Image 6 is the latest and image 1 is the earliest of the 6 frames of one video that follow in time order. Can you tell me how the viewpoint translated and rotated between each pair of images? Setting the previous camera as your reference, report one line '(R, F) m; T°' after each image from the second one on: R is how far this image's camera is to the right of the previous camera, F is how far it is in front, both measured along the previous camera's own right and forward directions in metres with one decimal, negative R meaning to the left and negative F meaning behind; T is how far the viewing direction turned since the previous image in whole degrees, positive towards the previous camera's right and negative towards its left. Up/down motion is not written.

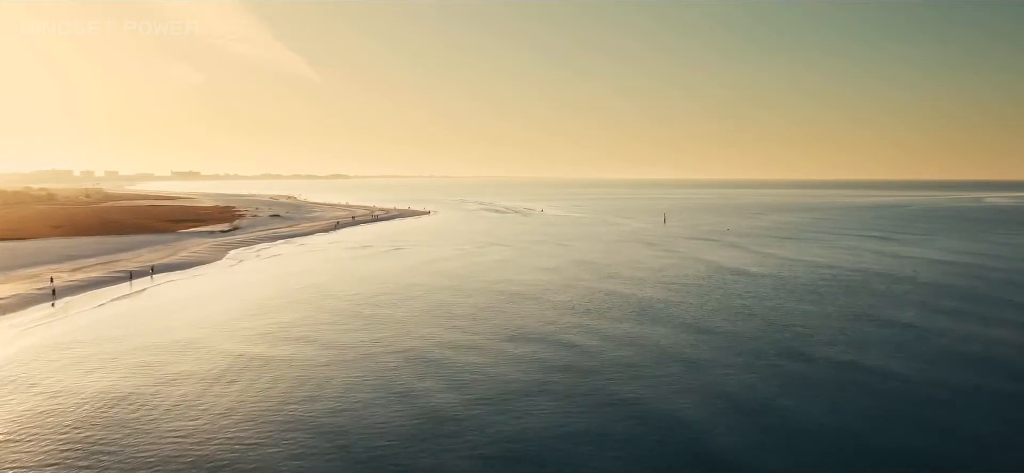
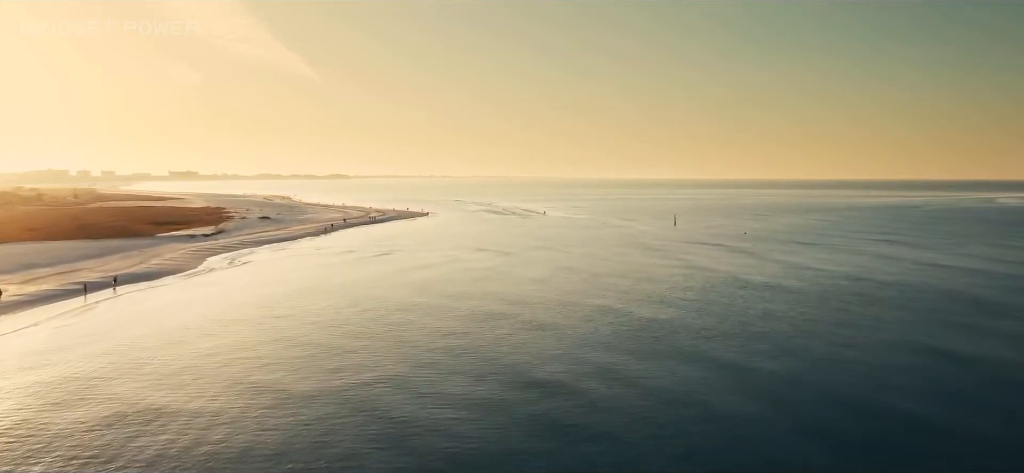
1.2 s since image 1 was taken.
(-0.2, +4.1) m; 0°
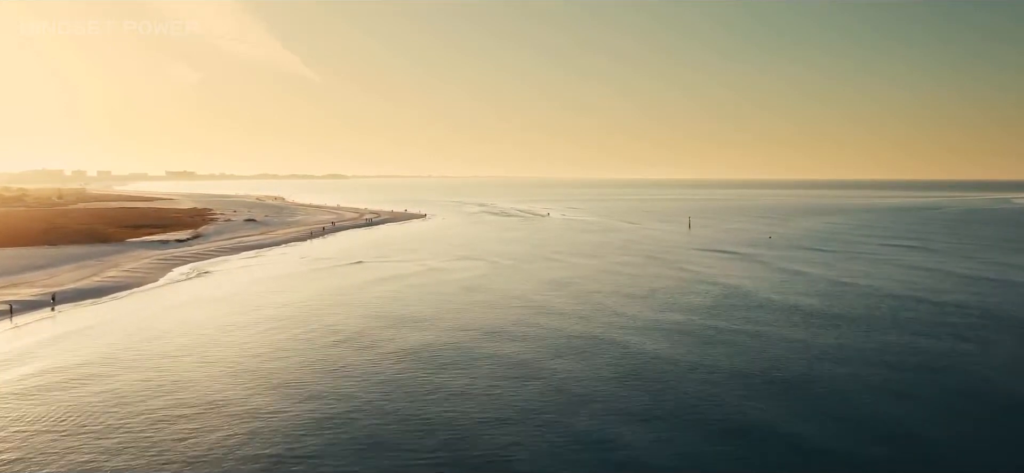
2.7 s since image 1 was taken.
(-0.5, +5.6) m; 0°
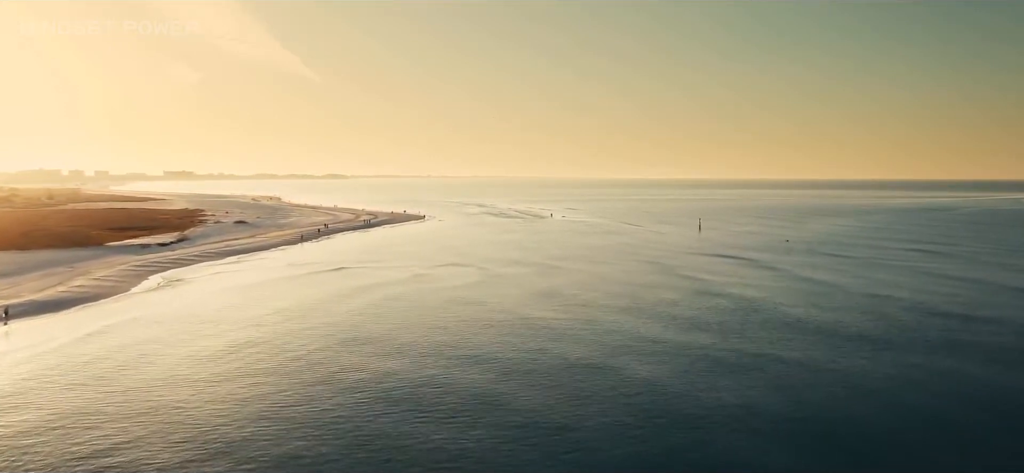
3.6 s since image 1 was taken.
(-0.4, +3.4) m; 0°
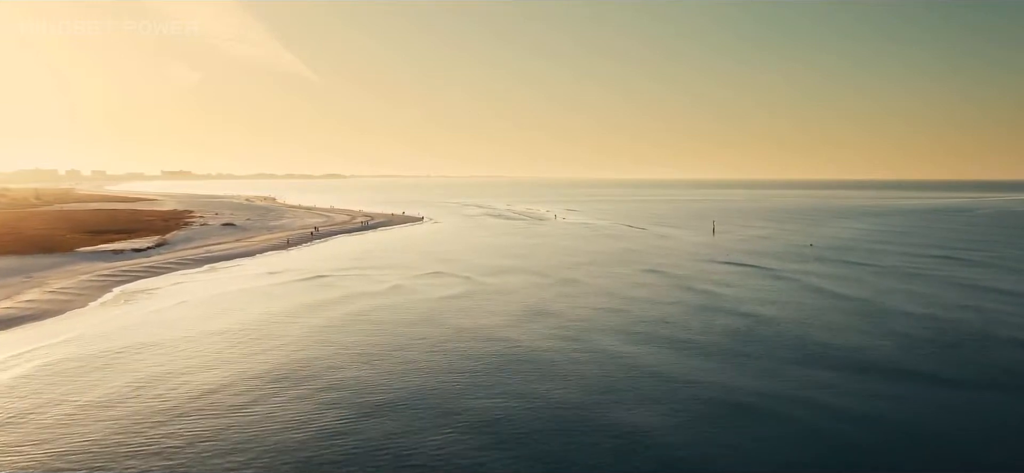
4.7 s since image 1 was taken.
(-0.5, +4.2) m; 0°
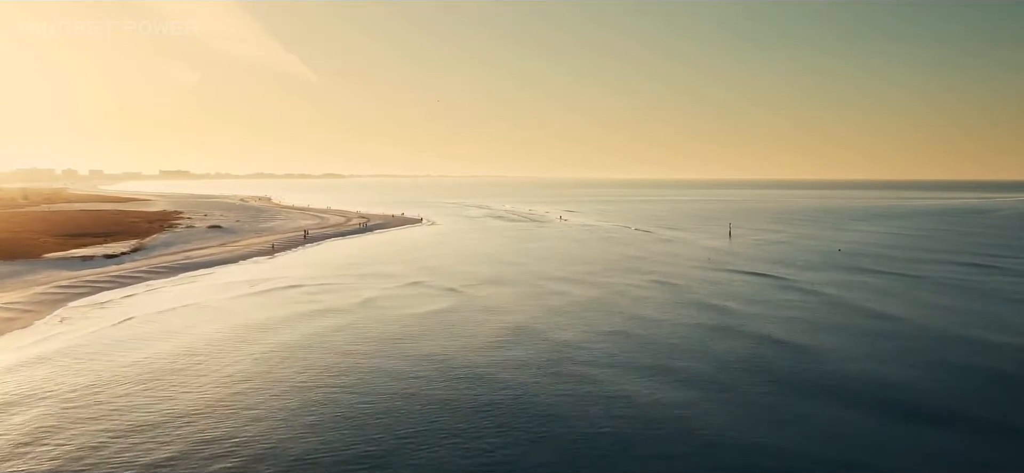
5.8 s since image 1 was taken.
(-0.5, +4.1) m; 0°
